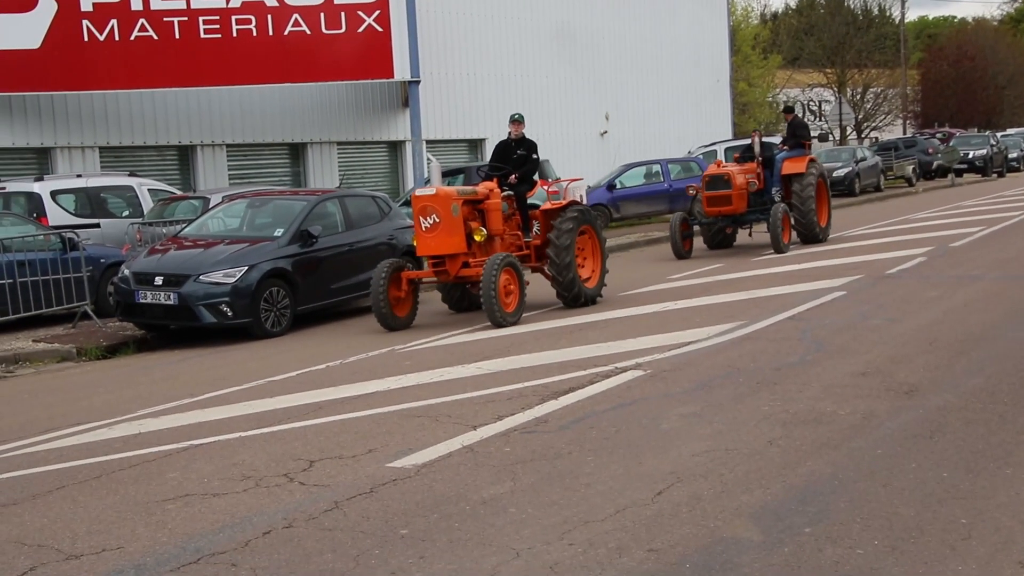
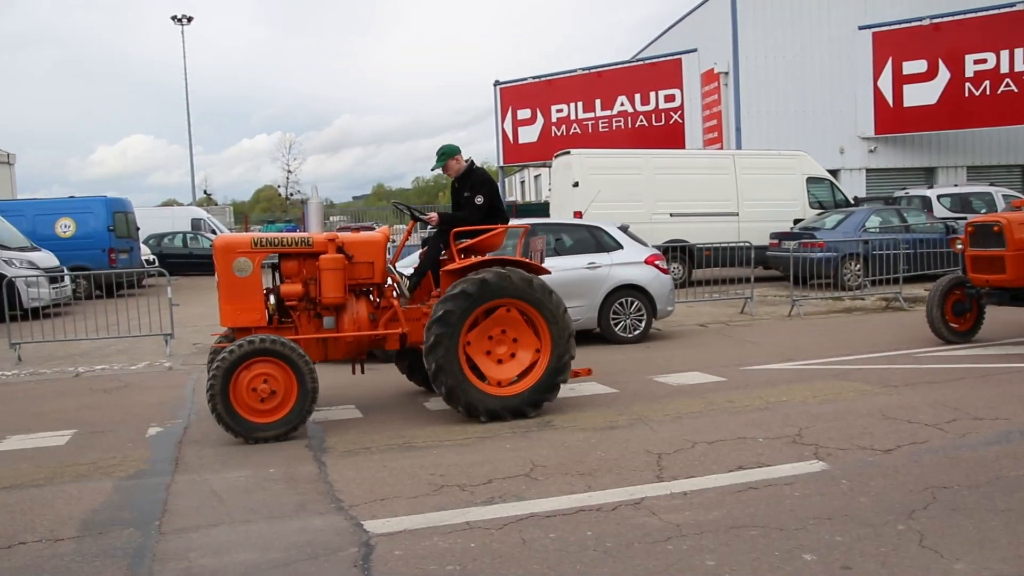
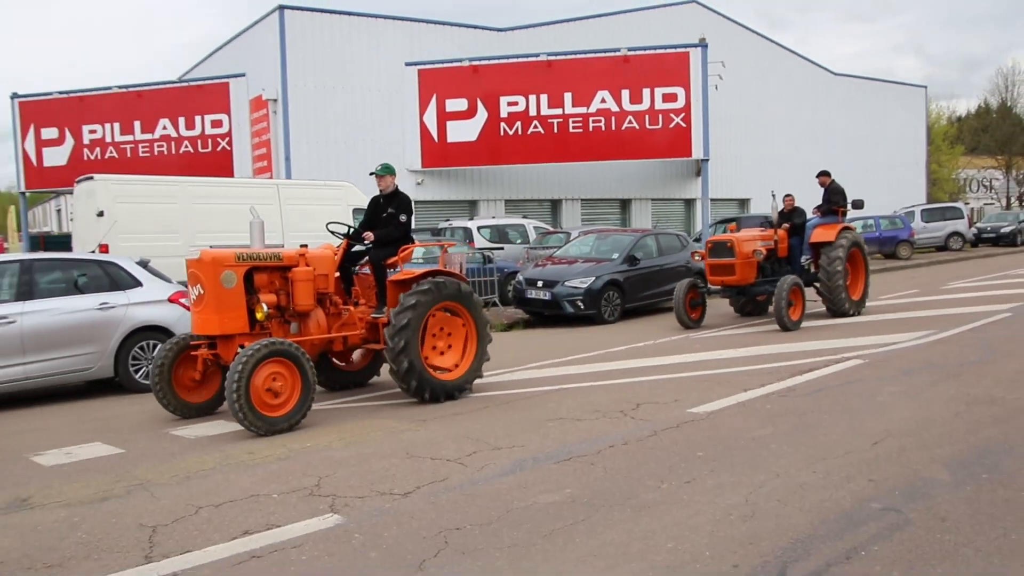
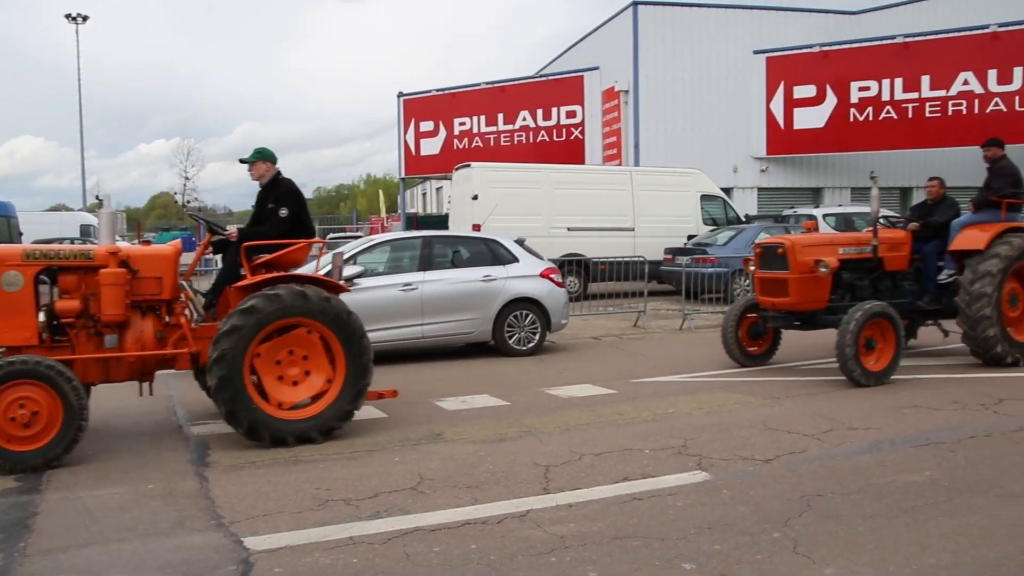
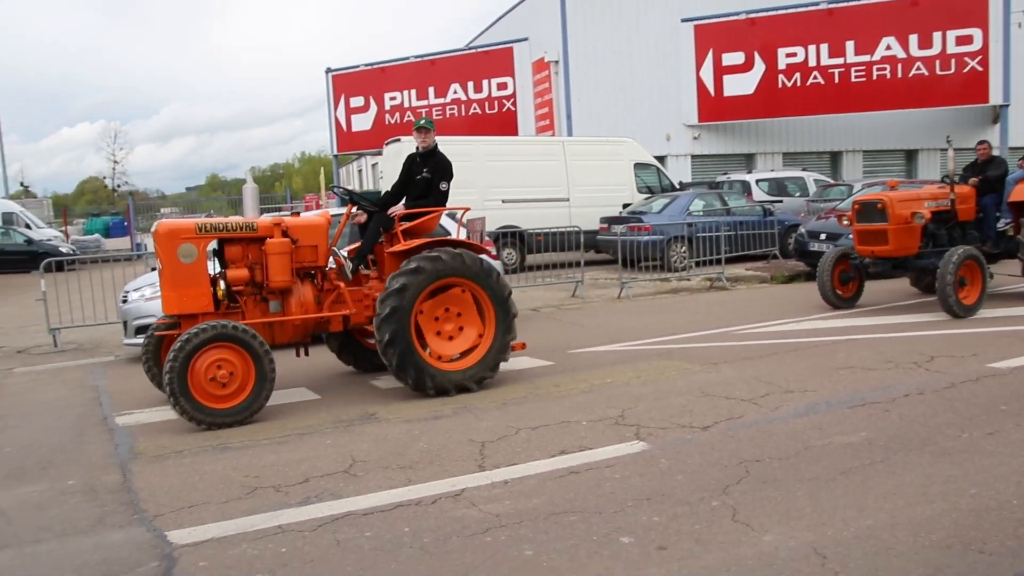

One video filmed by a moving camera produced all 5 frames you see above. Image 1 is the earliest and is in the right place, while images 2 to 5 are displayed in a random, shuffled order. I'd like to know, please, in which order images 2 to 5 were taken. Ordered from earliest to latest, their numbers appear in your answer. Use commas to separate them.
3, 5, 2, 4
